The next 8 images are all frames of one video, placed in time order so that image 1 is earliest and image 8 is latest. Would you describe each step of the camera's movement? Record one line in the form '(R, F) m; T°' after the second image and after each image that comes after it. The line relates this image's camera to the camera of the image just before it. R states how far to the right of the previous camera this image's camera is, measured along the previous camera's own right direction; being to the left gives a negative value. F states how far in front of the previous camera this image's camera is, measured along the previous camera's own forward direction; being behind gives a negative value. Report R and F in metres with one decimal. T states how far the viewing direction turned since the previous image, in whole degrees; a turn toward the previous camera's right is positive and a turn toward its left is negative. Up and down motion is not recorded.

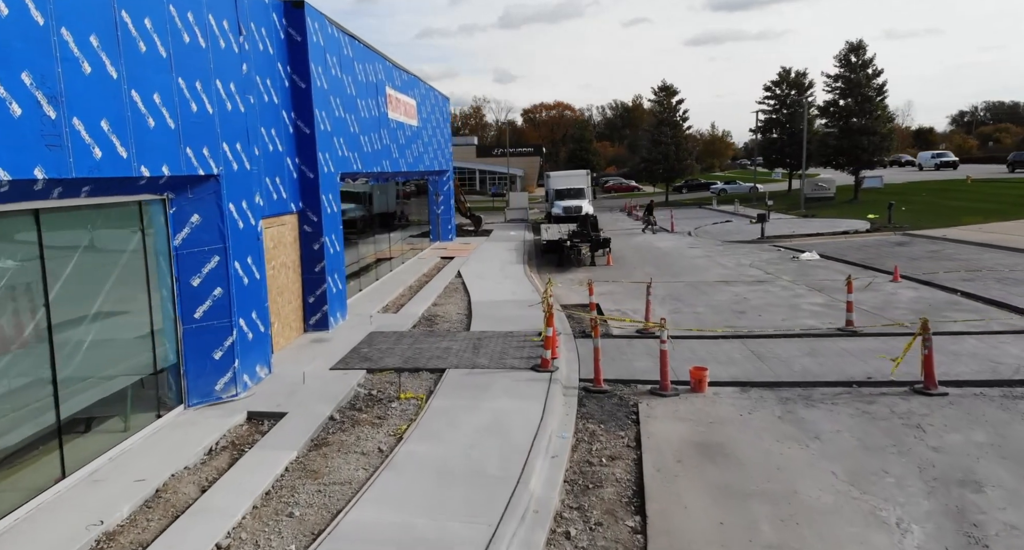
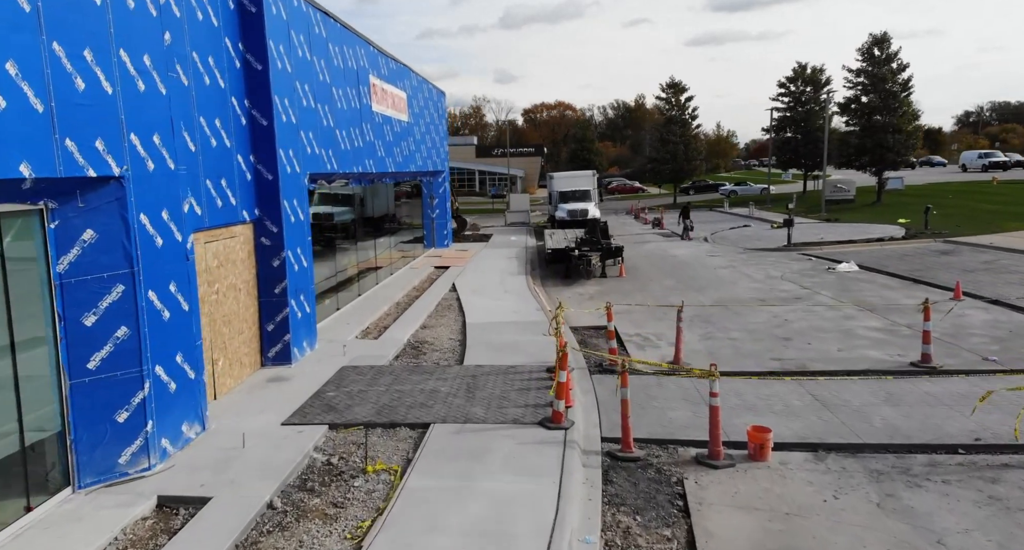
(0.0, +2.3) m; 0°
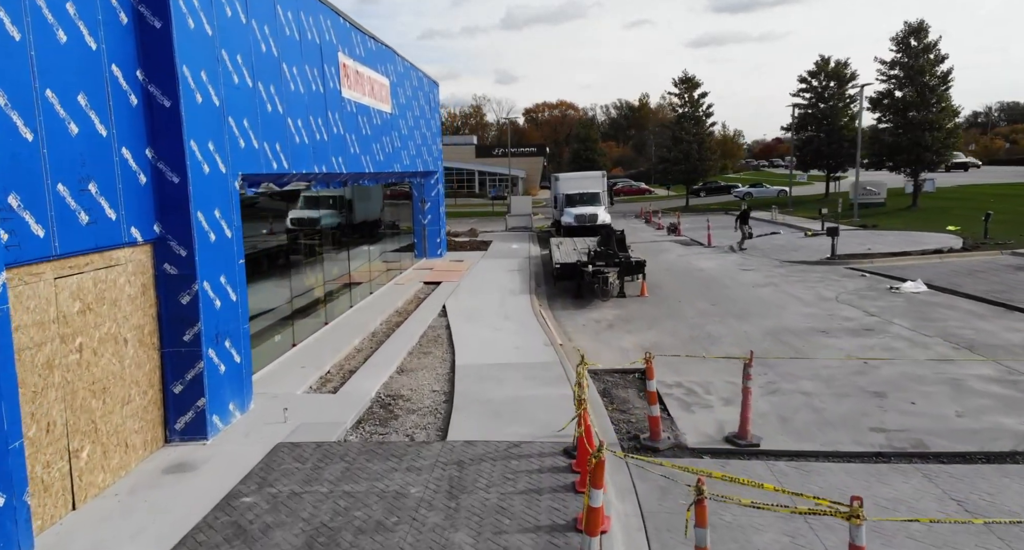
(0.0, +3.0) m; 0°
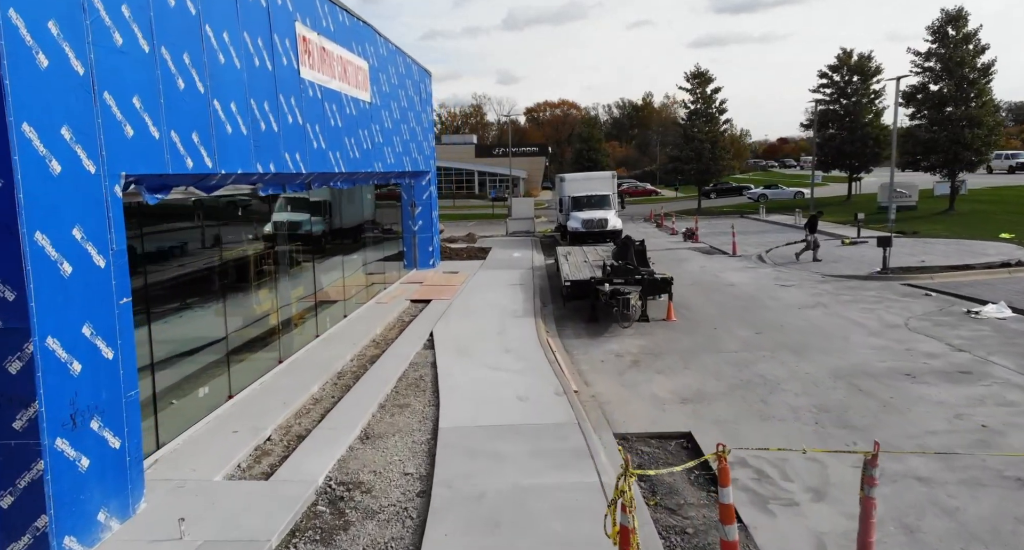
(0.0, +2.6) m; 0°
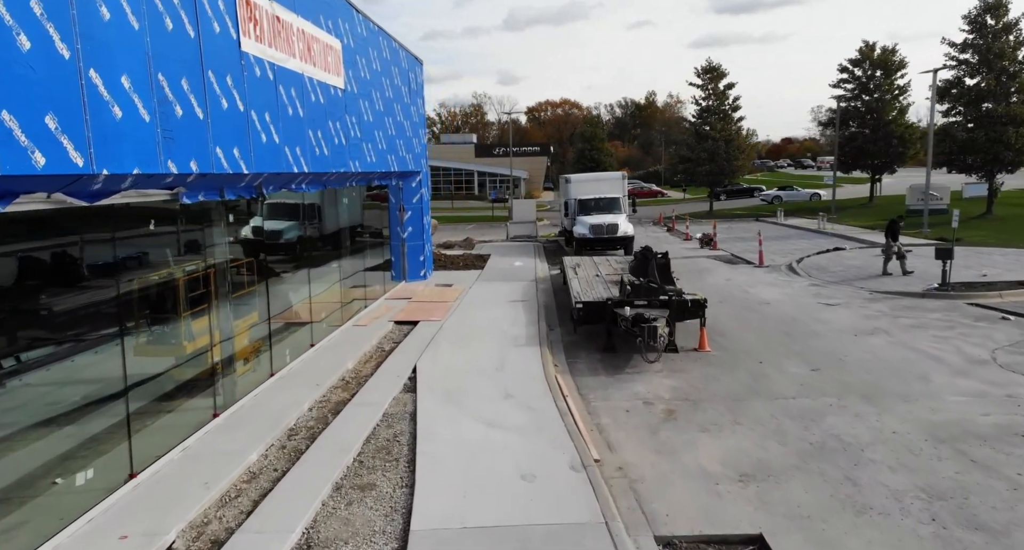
(0.0, +2.3) m; 0°
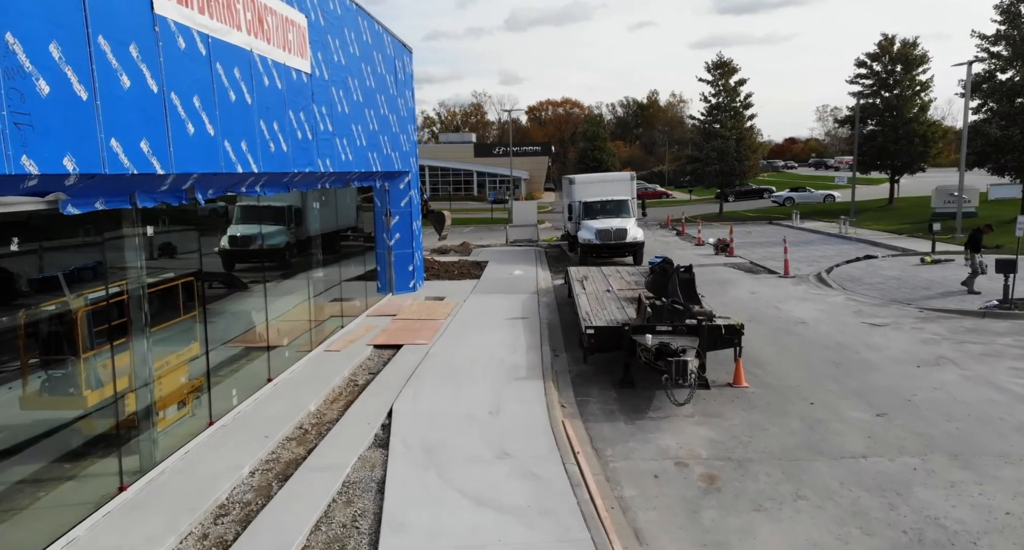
(0.0, +1.9) m; 0°
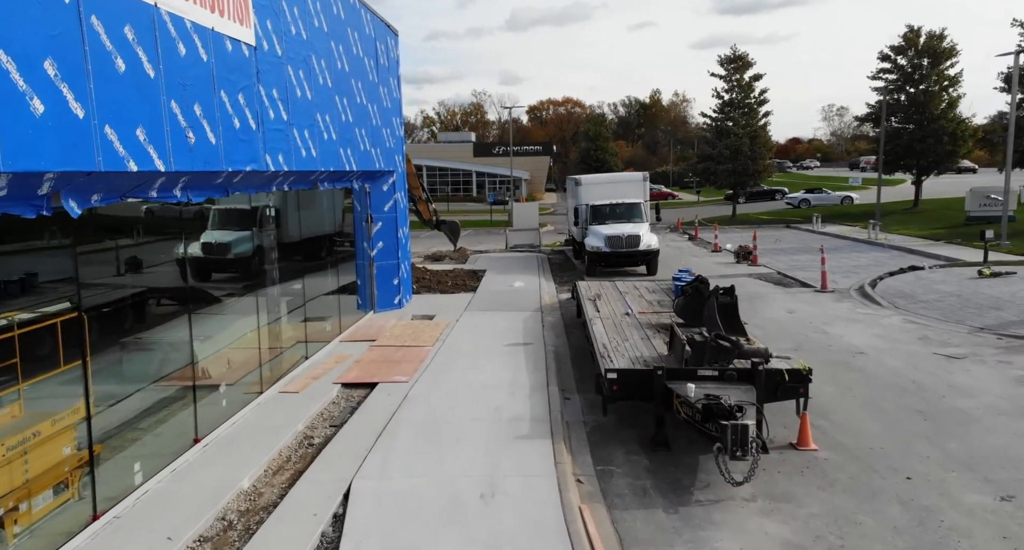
(0.0, +2.1) m; 0°
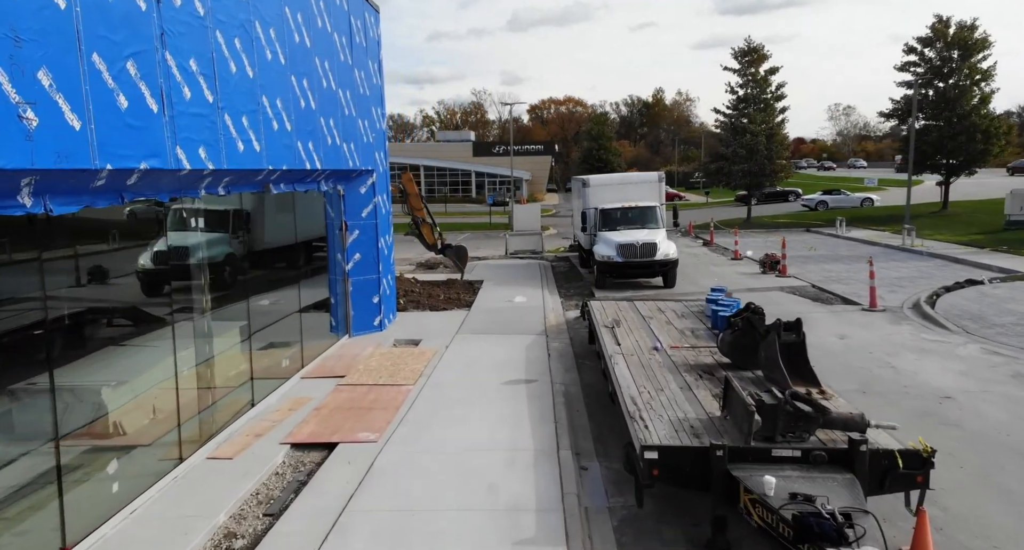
(0.0, +2.1) m; 0°
